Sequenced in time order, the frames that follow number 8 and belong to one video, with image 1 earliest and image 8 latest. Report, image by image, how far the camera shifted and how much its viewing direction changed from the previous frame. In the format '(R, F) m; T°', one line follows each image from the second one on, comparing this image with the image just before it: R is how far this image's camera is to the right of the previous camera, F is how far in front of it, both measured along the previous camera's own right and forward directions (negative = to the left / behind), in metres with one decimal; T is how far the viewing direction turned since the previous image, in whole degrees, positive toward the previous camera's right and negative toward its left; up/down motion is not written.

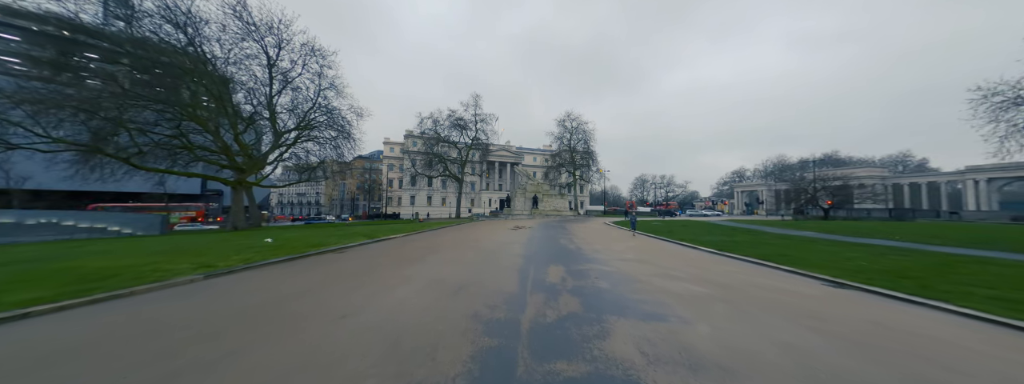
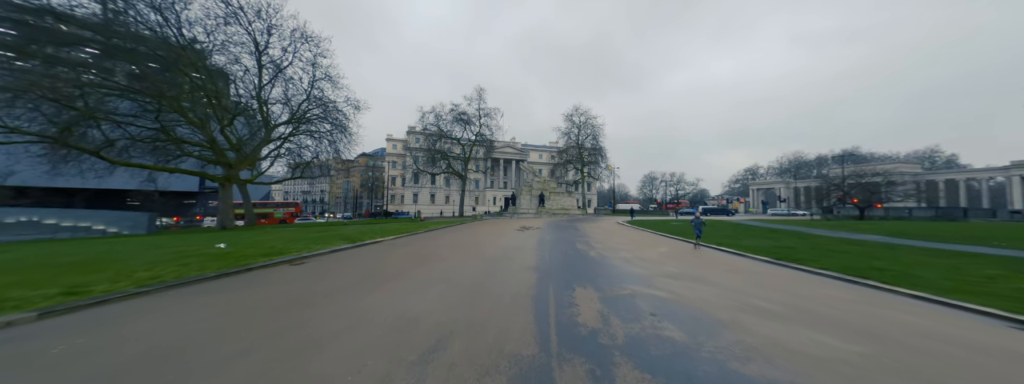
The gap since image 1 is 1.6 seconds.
(-0.1, +2.2) m; -1°
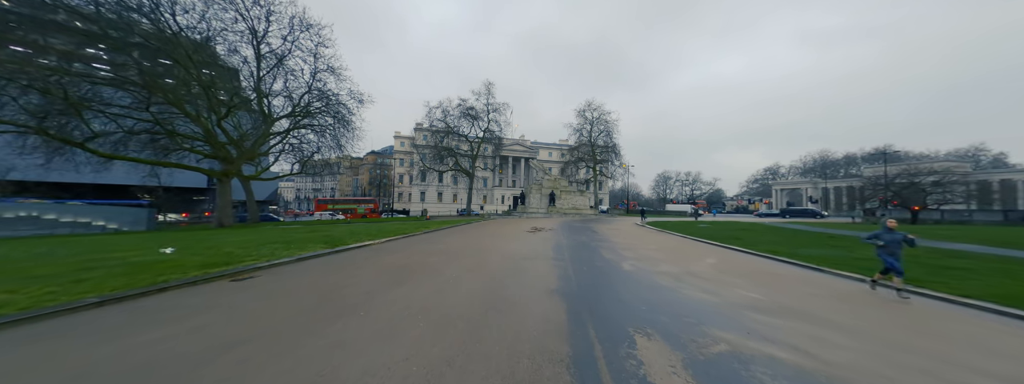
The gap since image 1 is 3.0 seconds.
(-0.2, +2.0) m; -2°
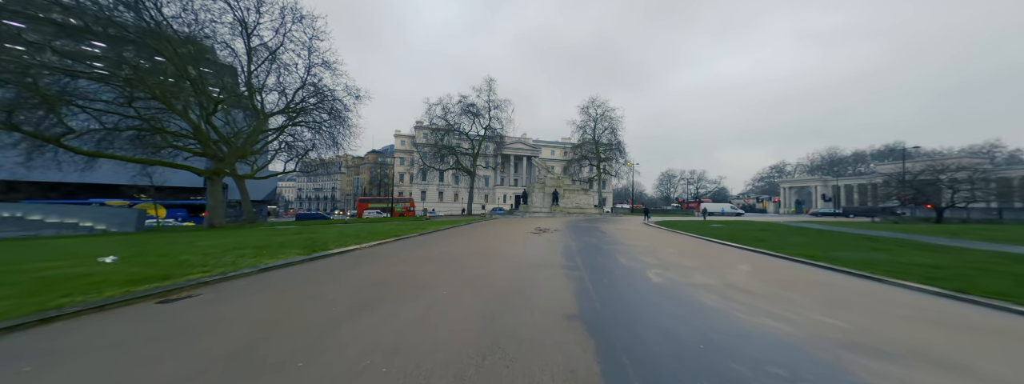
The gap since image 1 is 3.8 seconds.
(-0.1, +1.2) m; 0°
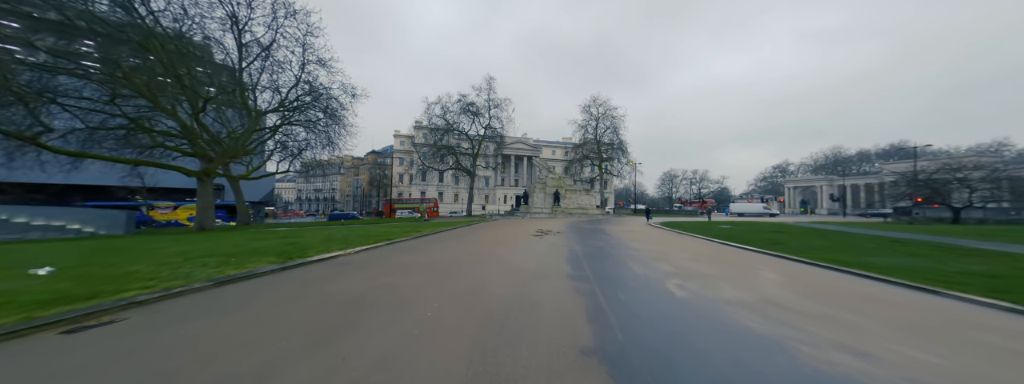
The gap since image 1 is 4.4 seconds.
(0.0, +0.9) m; 0°
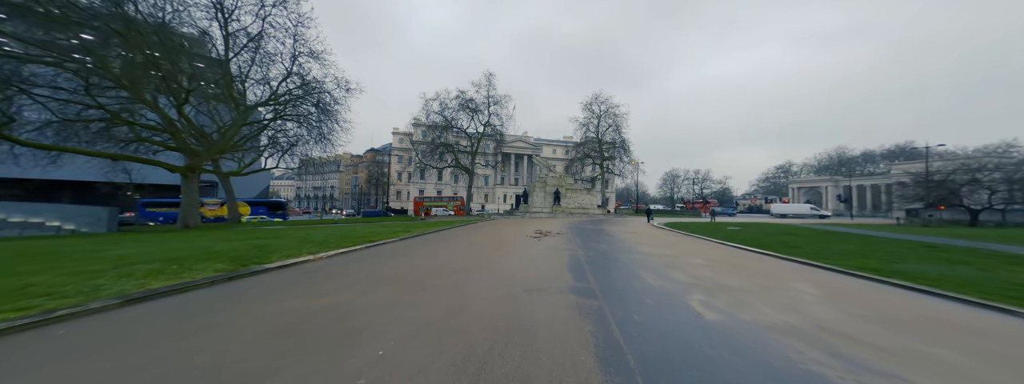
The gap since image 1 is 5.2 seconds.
(+0.2, +1.0) m; 0°
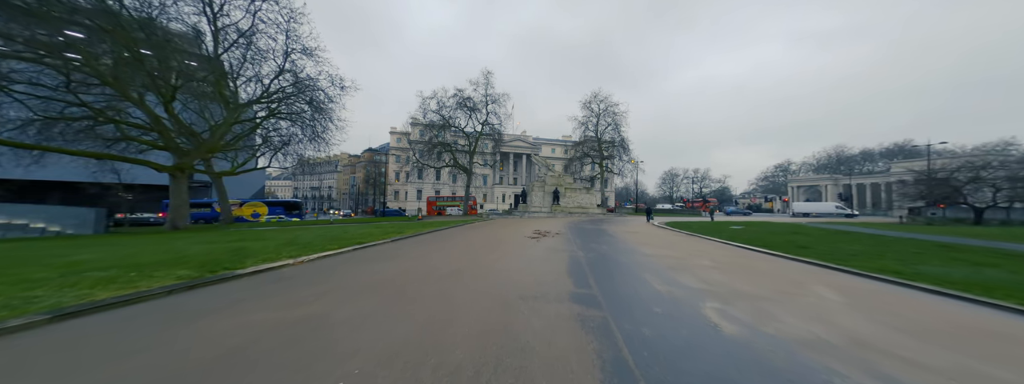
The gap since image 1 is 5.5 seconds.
(+0.1, +0.5) m; 0°
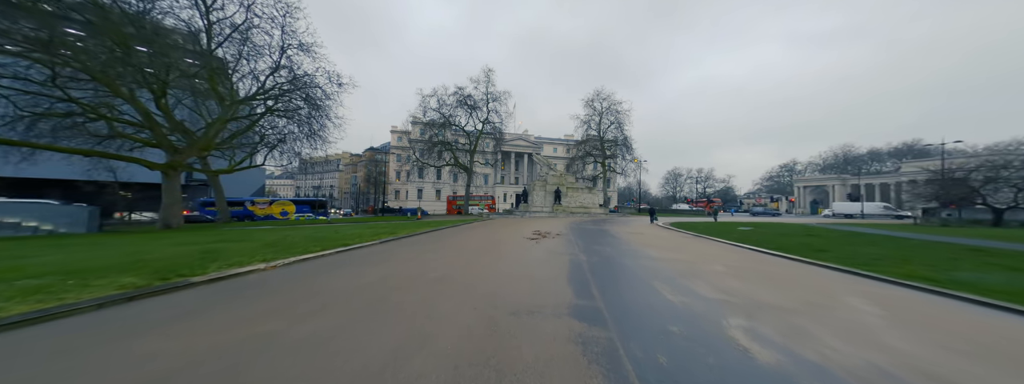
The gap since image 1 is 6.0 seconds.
(+0.2, +0.7) m; 0°
